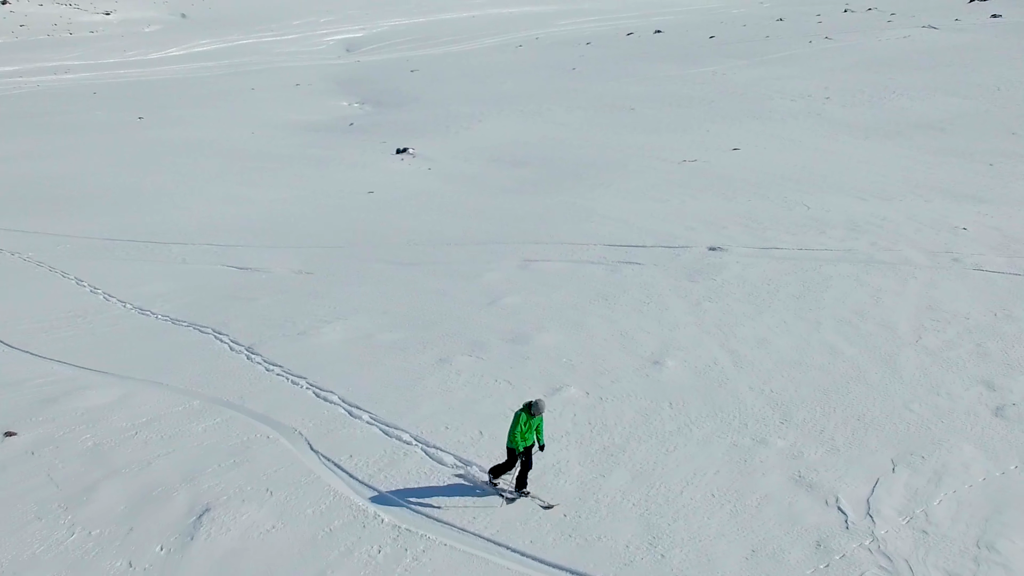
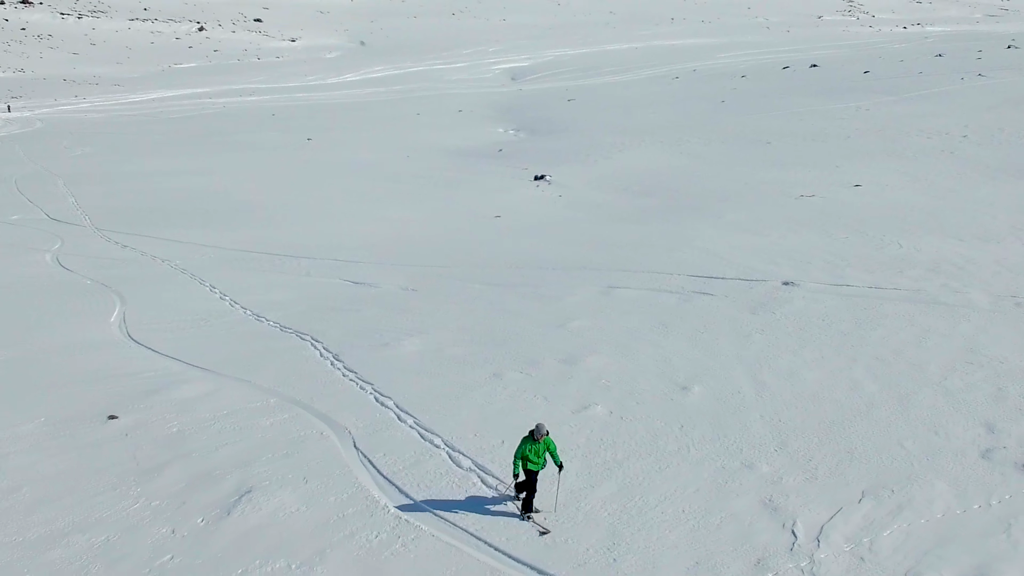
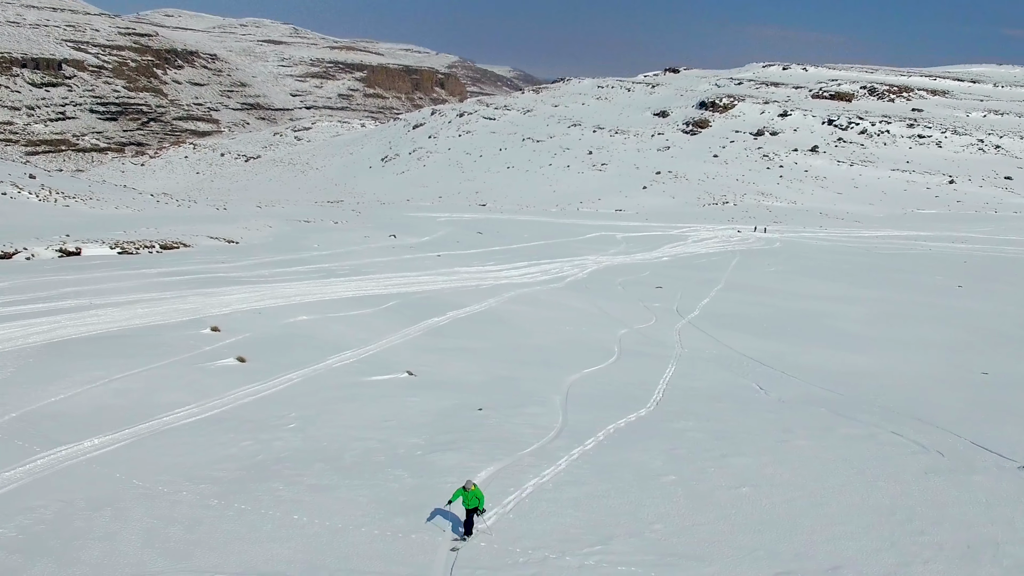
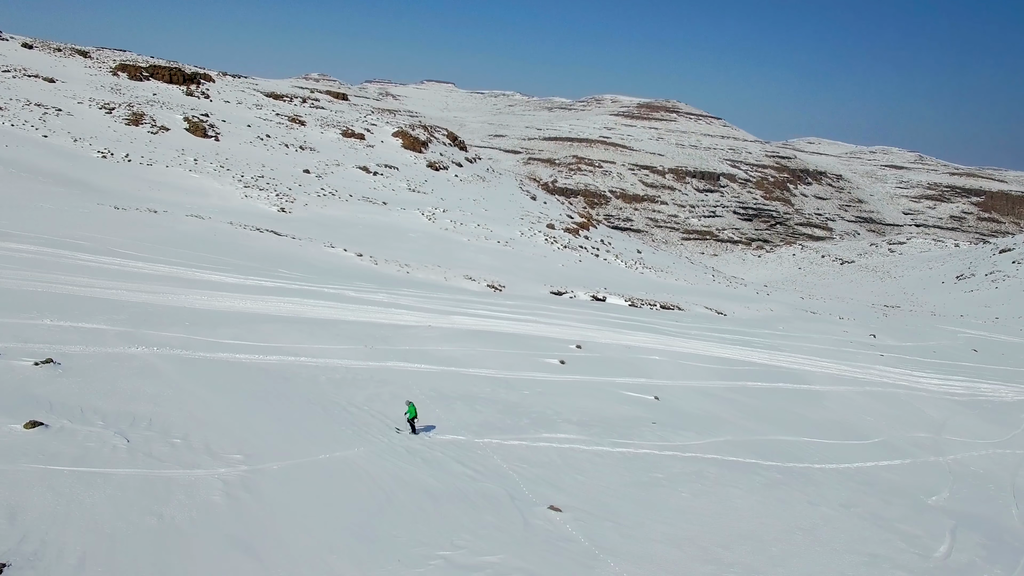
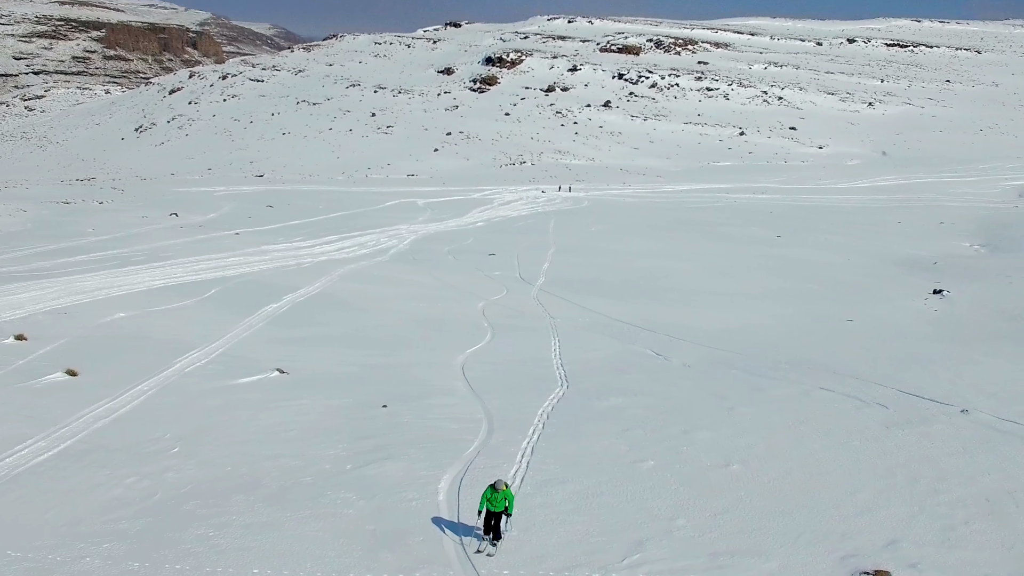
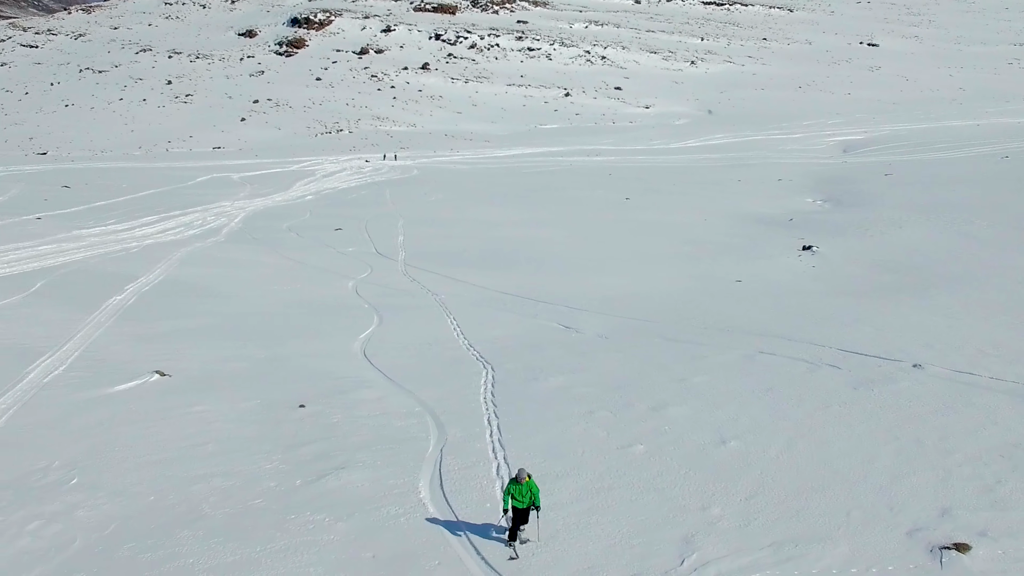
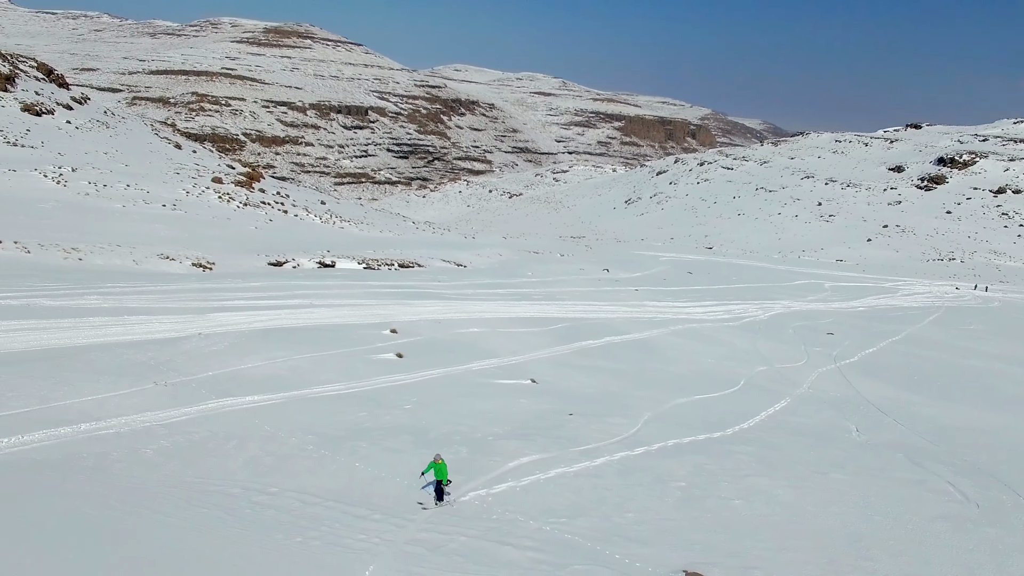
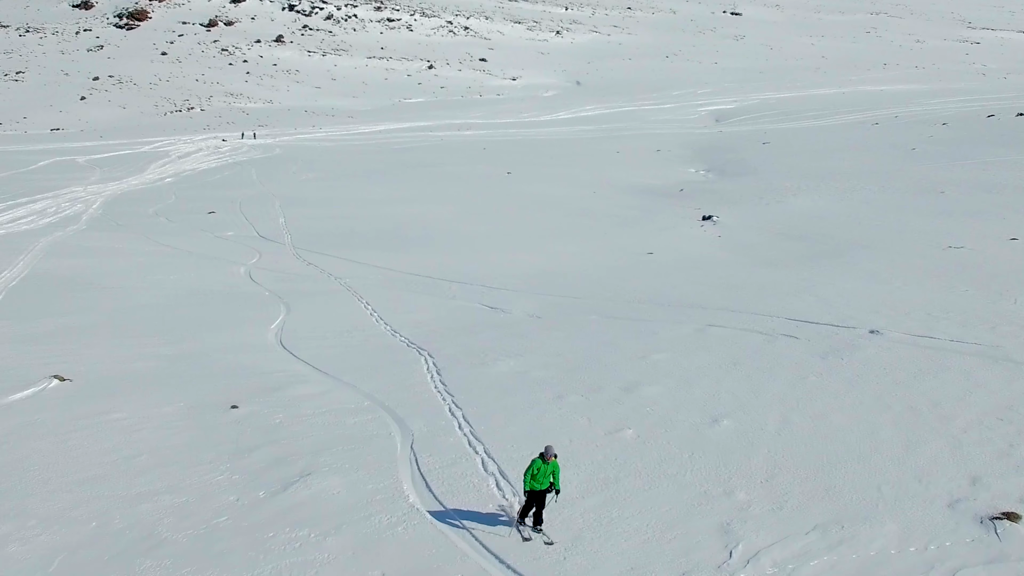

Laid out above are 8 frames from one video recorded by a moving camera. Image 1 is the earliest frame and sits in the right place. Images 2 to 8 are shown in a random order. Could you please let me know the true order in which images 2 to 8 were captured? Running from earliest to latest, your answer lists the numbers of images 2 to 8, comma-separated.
2, 8, 6, 5, 3, 7, 4
